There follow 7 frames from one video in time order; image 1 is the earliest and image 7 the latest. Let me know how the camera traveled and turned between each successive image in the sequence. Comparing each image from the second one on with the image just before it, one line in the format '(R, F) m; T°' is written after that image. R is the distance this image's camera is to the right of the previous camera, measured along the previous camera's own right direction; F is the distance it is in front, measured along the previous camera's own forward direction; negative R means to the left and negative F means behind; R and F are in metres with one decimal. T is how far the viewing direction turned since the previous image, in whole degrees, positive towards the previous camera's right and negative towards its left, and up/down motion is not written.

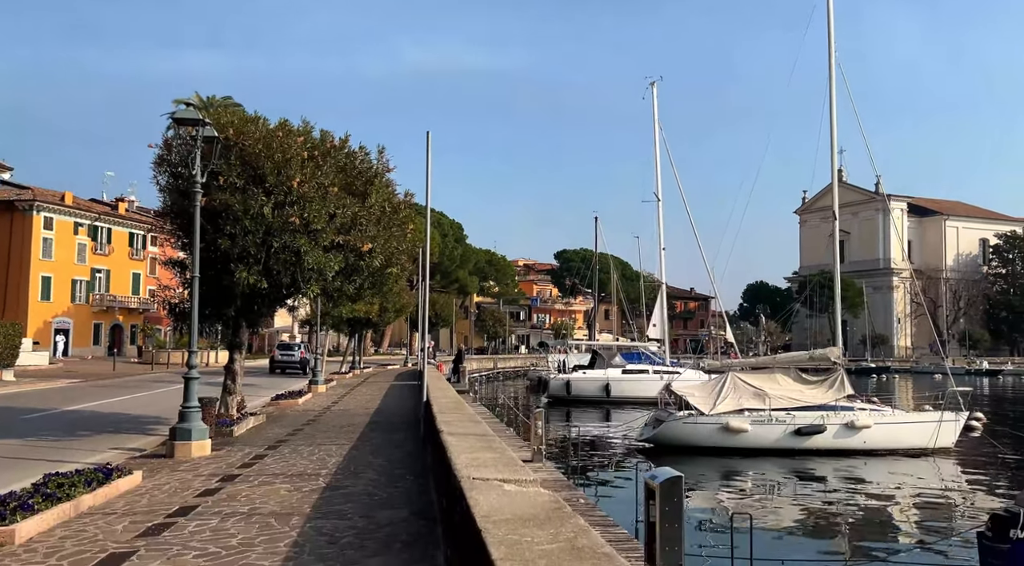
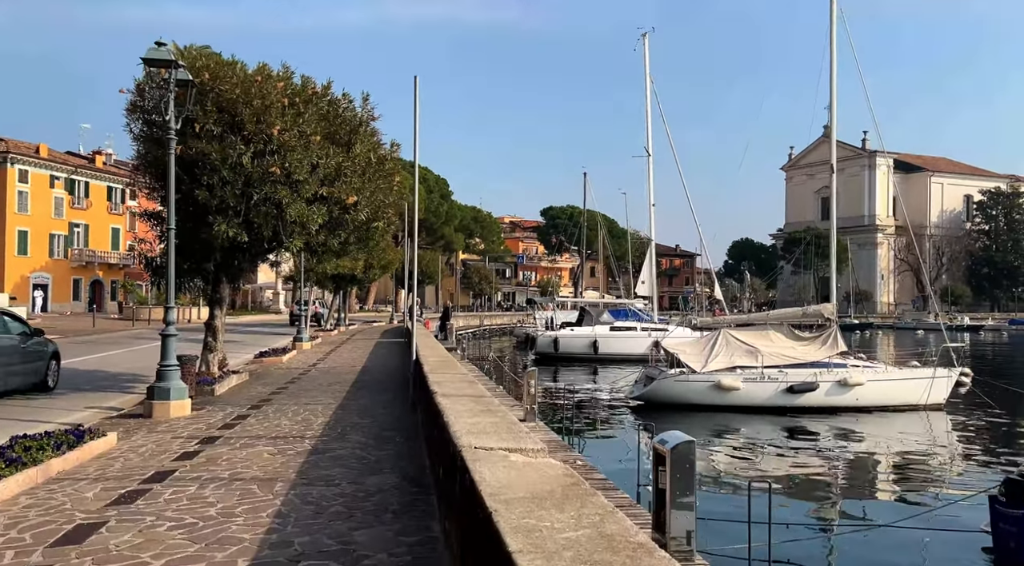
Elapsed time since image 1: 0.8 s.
(-0.1, +0.6) m; +1°
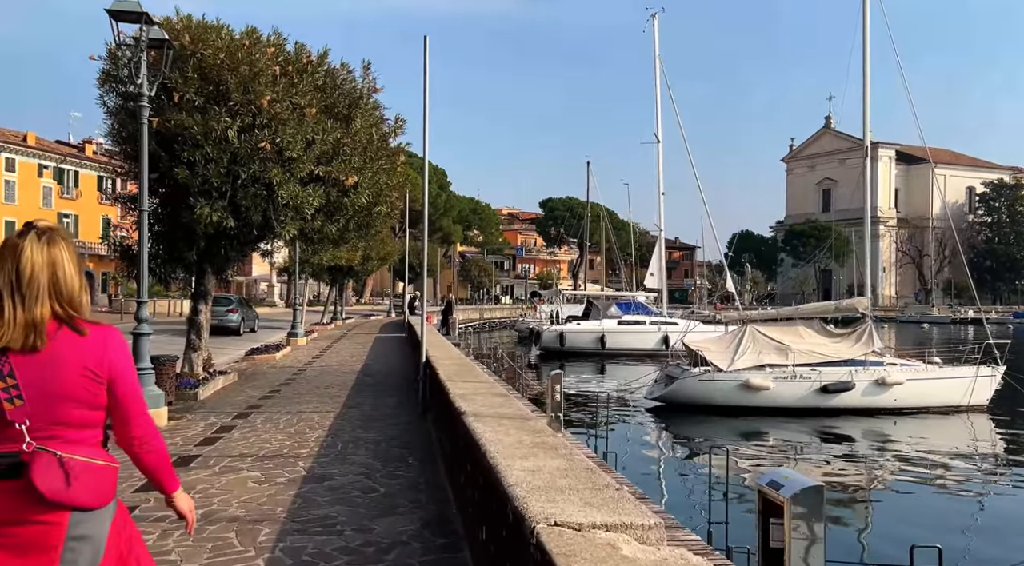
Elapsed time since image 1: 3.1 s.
(-0.4, +1.8) m; 0°
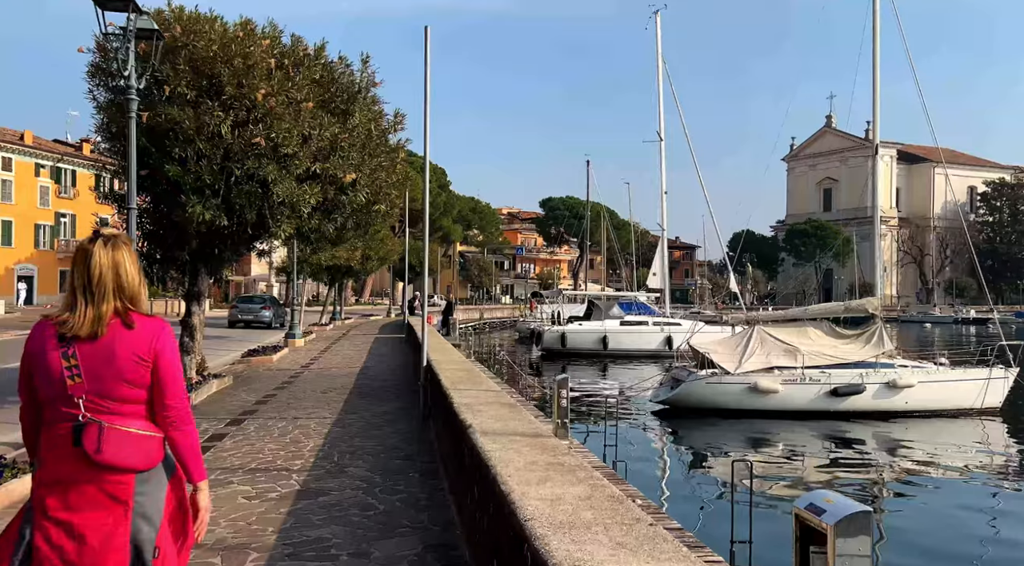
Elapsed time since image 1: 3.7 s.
(-0.1, +0.5) m; 0°
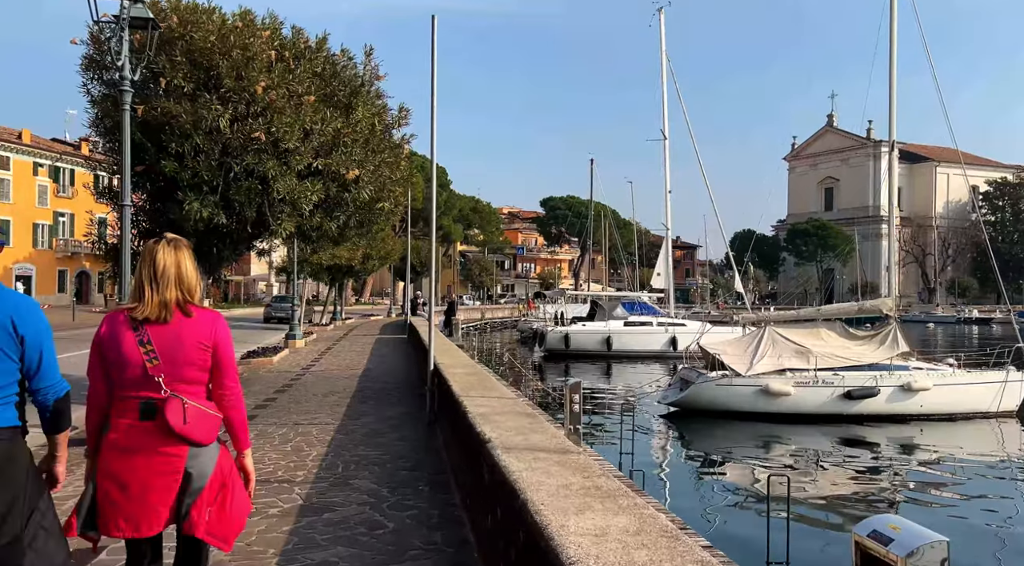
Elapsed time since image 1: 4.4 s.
(-0.1, +0.5) m; 0°
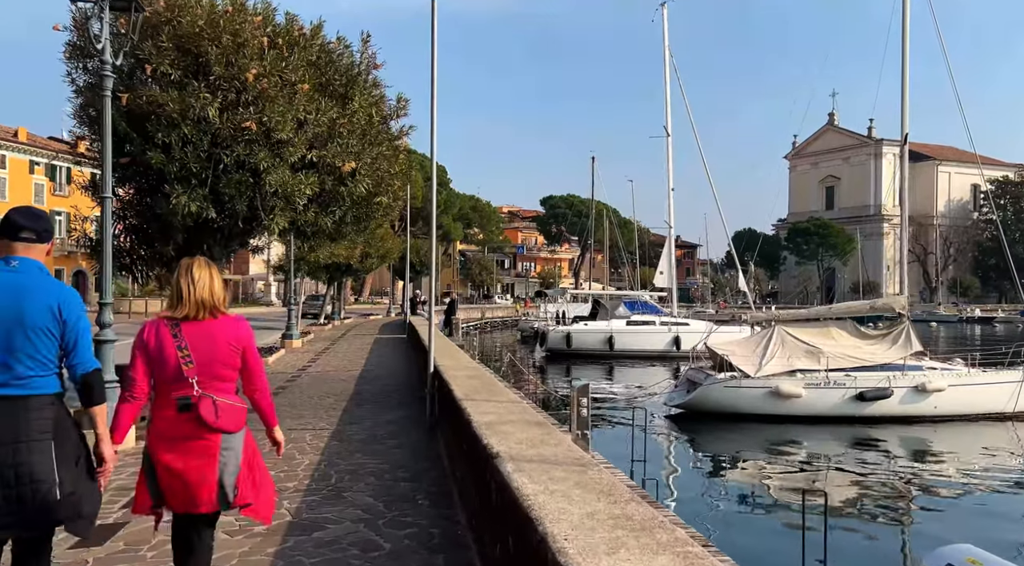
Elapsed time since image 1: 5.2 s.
(-0.1, +0.6) m; 0°
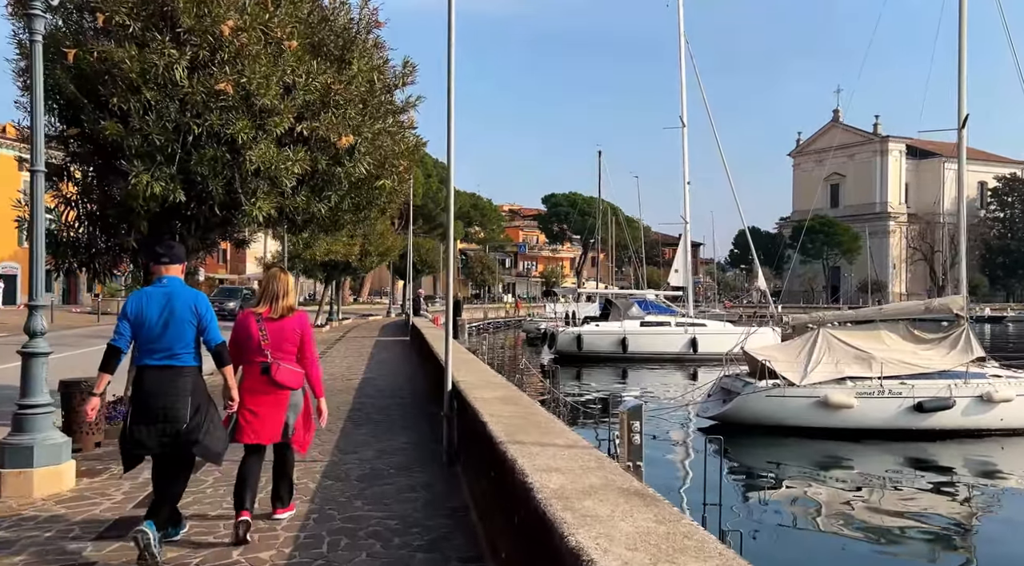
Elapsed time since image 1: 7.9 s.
(-0.3, +2.1) m; 0°
